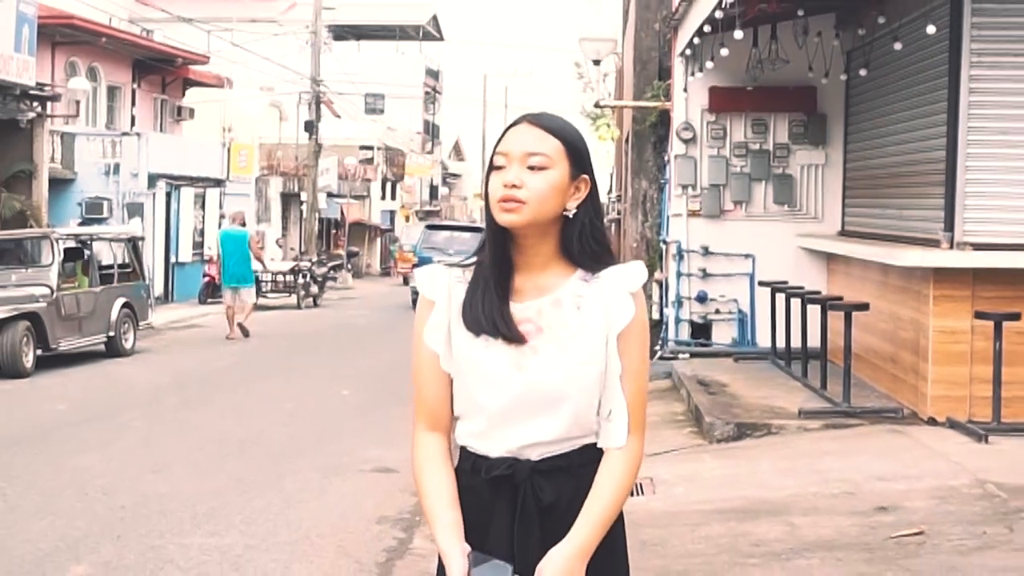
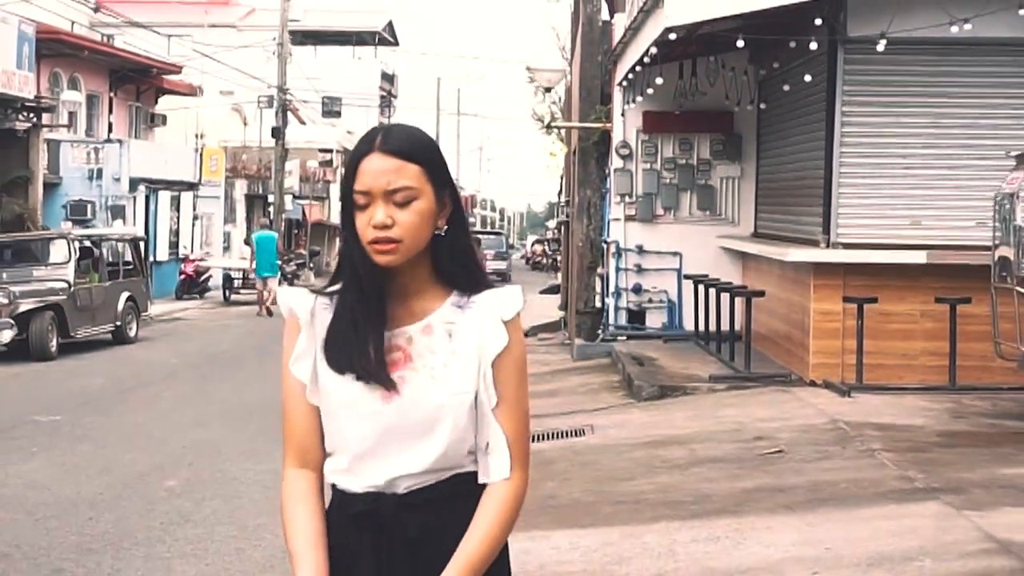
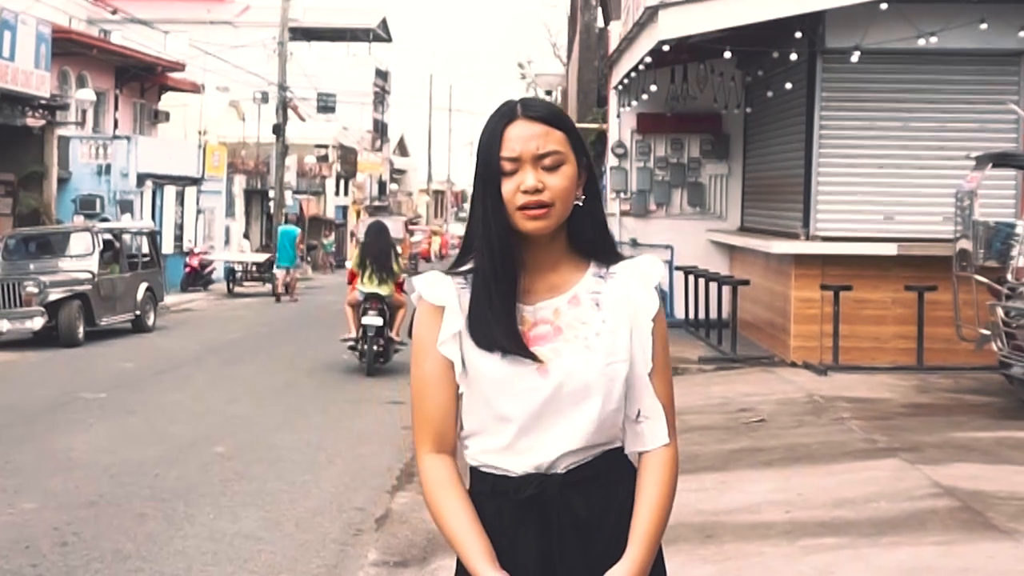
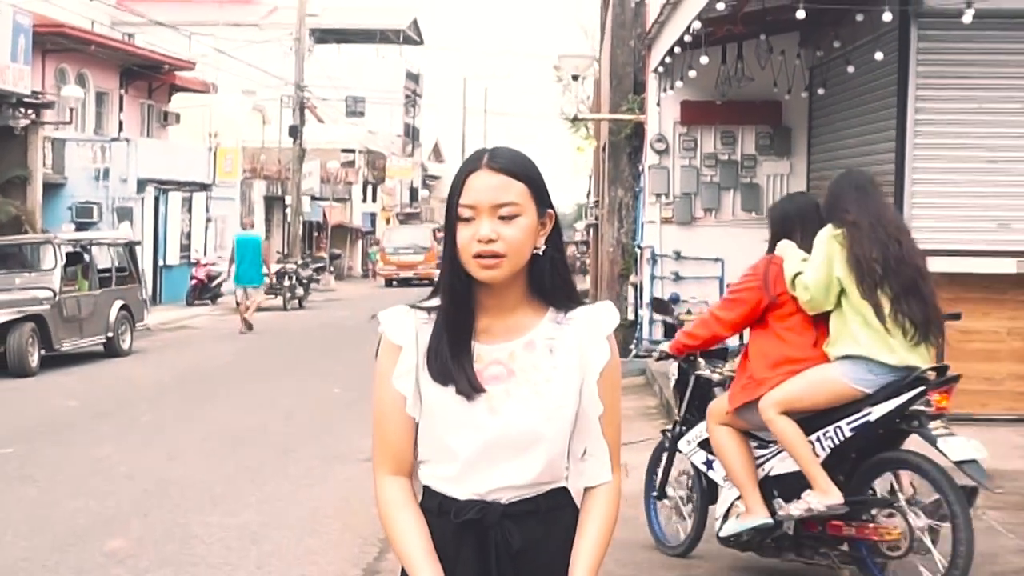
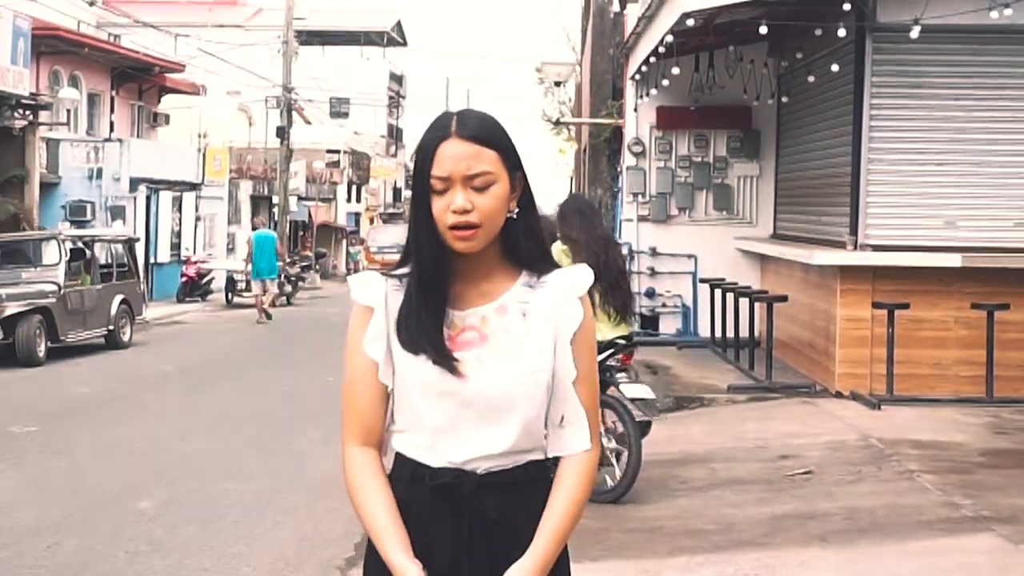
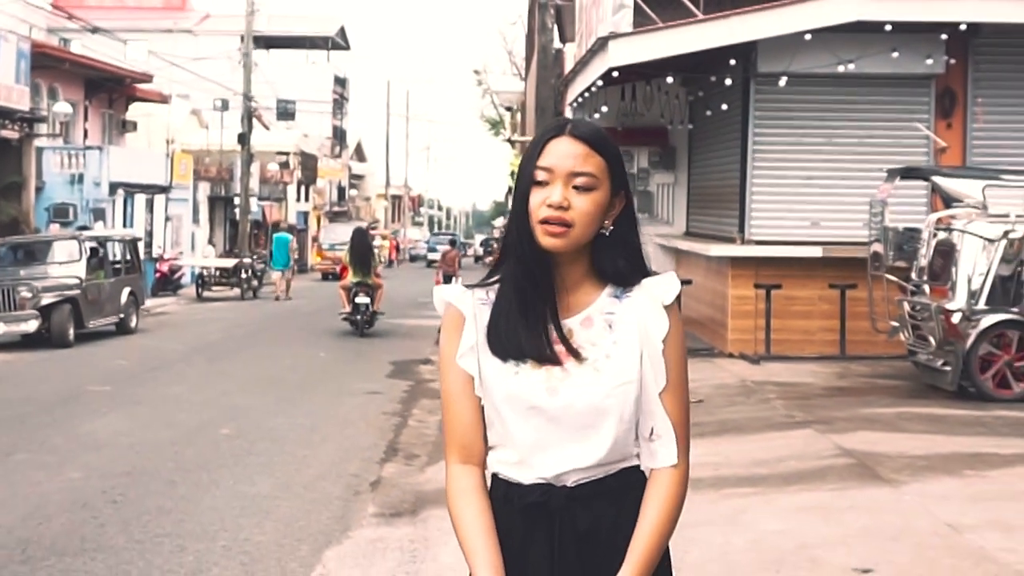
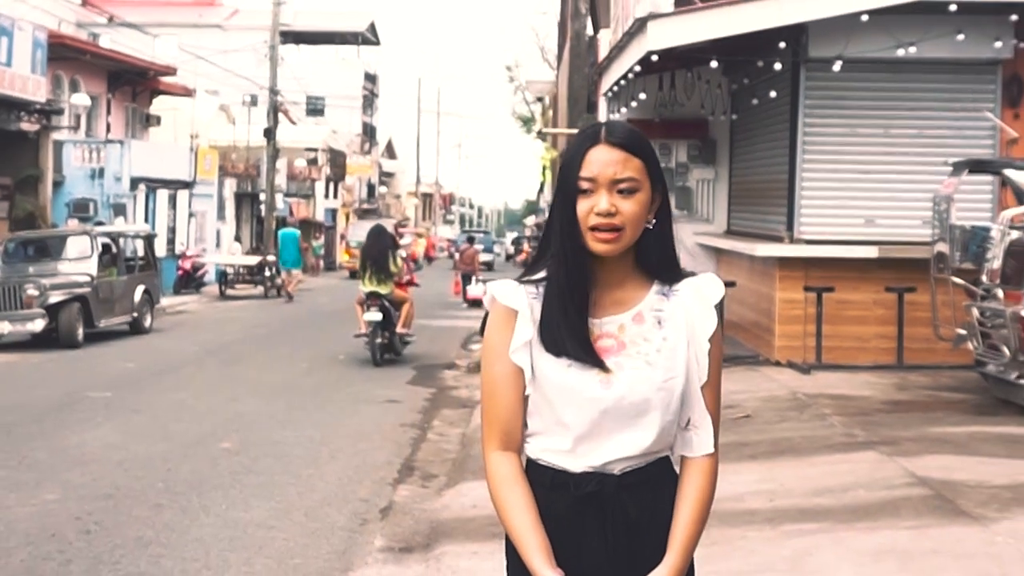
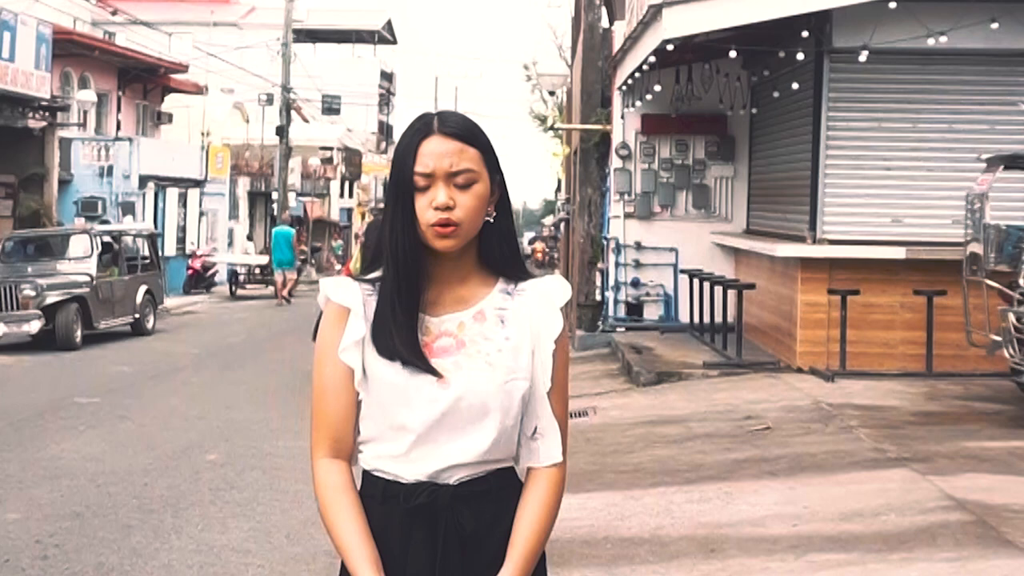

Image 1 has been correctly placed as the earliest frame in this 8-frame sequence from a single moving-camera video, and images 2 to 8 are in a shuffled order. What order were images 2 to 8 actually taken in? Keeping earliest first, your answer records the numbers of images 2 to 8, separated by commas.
4, 5, 2, 8, 3, 7, 6
